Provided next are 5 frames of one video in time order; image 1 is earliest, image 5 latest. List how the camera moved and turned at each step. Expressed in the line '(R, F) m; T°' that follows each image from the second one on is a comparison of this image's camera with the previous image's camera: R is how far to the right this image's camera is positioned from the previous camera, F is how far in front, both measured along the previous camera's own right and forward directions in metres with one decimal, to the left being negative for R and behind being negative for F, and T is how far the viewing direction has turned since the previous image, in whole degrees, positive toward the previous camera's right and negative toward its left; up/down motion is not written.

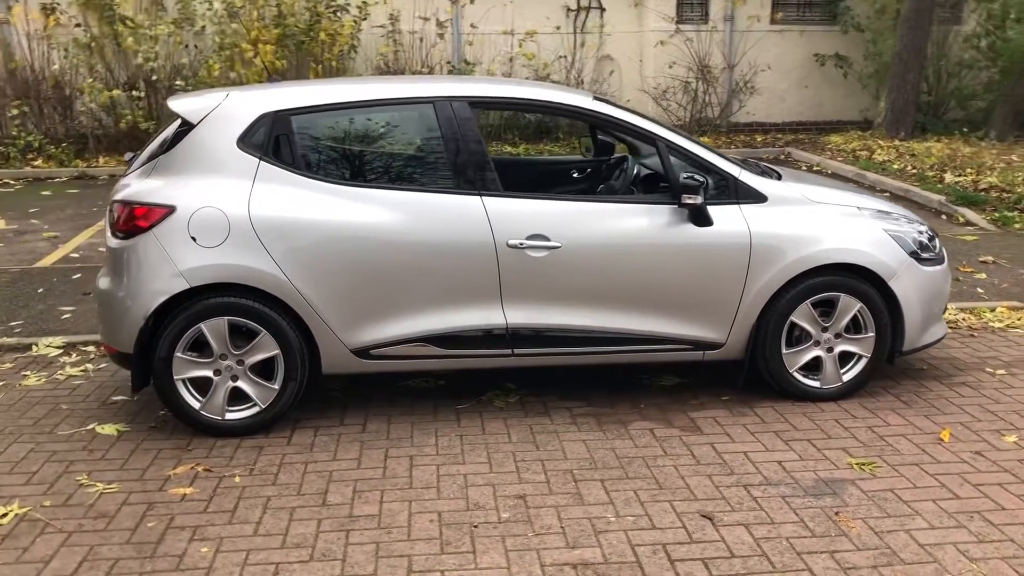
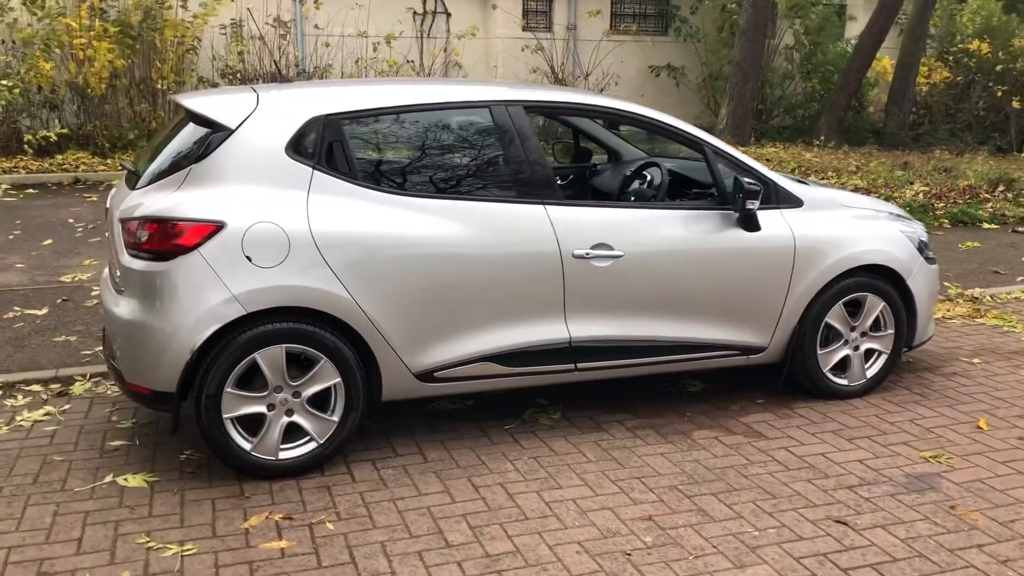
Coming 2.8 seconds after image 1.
(-1.2, +0.4) m; +13°
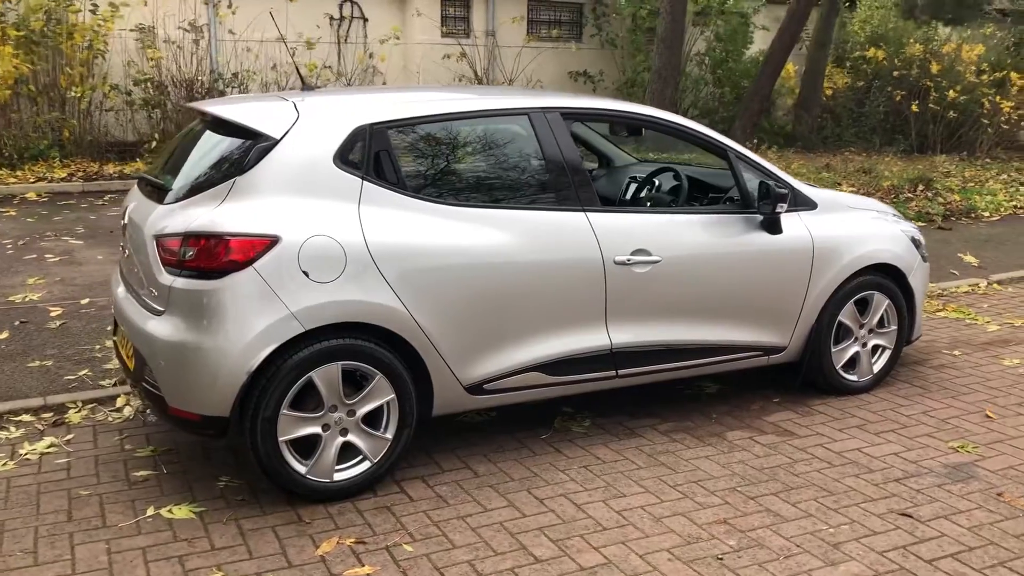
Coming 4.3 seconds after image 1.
(-0.7, +0.1) m; +7°
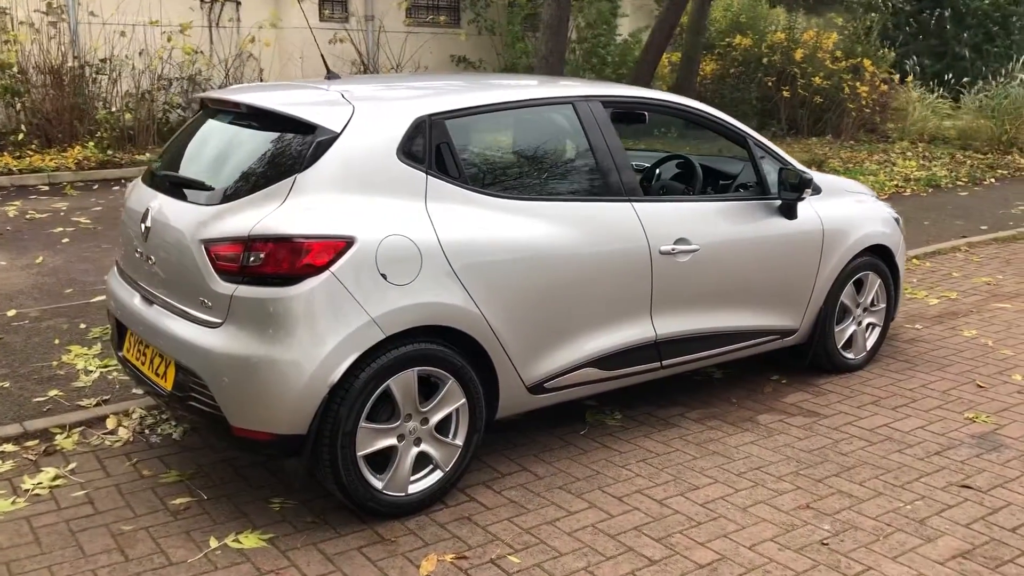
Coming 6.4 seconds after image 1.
(-0.9, +0.2) m; +9°
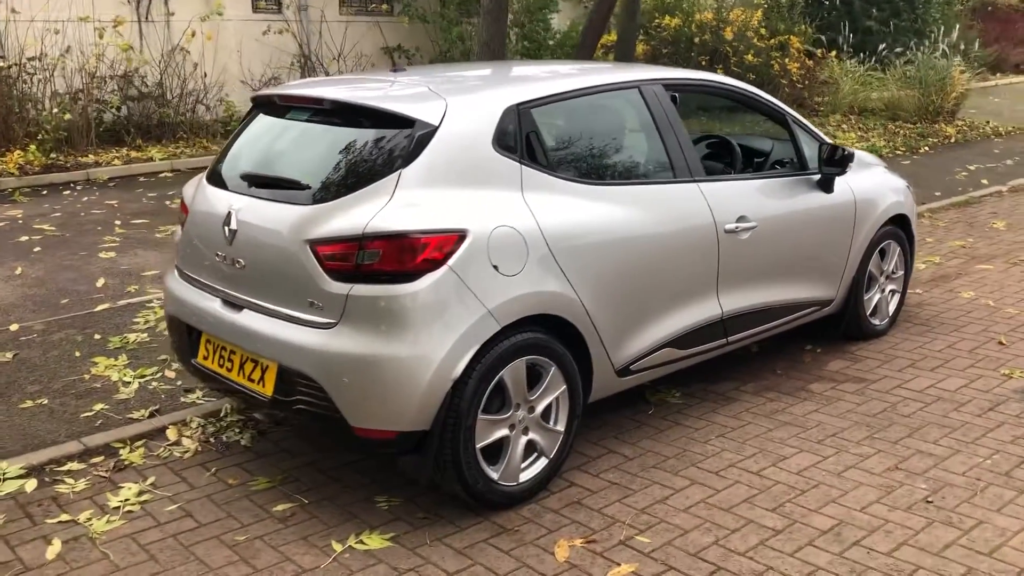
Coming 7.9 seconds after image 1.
(-0.7, 0.0) m; +5°
